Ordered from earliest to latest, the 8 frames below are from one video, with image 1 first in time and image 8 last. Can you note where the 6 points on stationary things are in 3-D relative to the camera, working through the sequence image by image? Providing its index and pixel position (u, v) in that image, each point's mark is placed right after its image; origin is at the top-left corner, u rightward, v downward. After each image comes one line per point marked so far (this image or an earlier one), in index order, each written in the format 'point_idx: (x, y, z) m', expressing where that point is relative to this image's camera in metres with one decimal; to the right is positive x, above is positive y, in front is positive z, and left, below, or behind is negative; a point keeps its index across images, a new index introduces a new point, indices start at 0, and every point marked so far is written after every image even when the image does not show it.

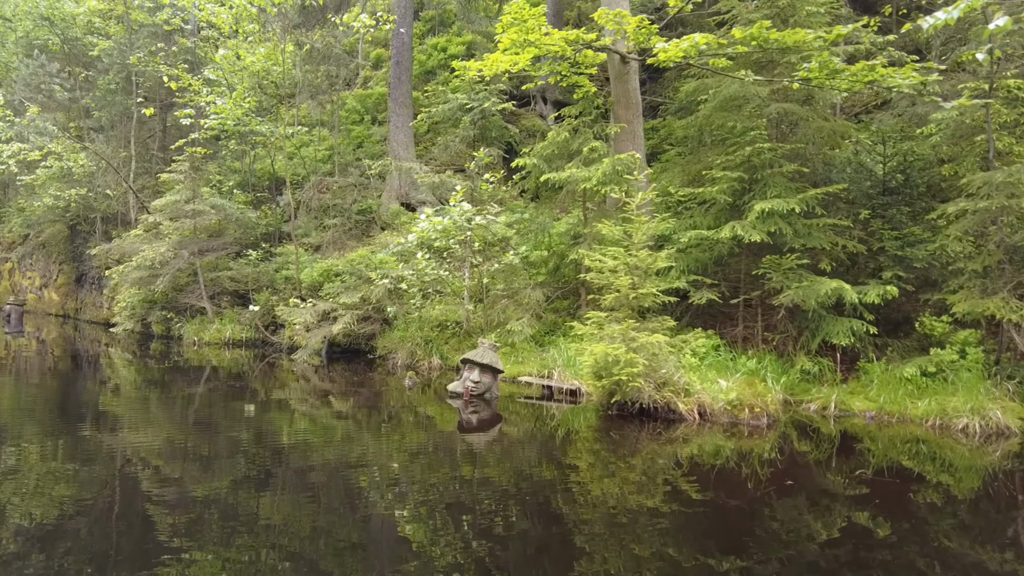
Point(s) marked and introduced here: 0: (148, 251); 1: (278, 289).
0: (-5.9, +0.6, +10.9) m
1: (-3.9, 0.0, +11.2) m
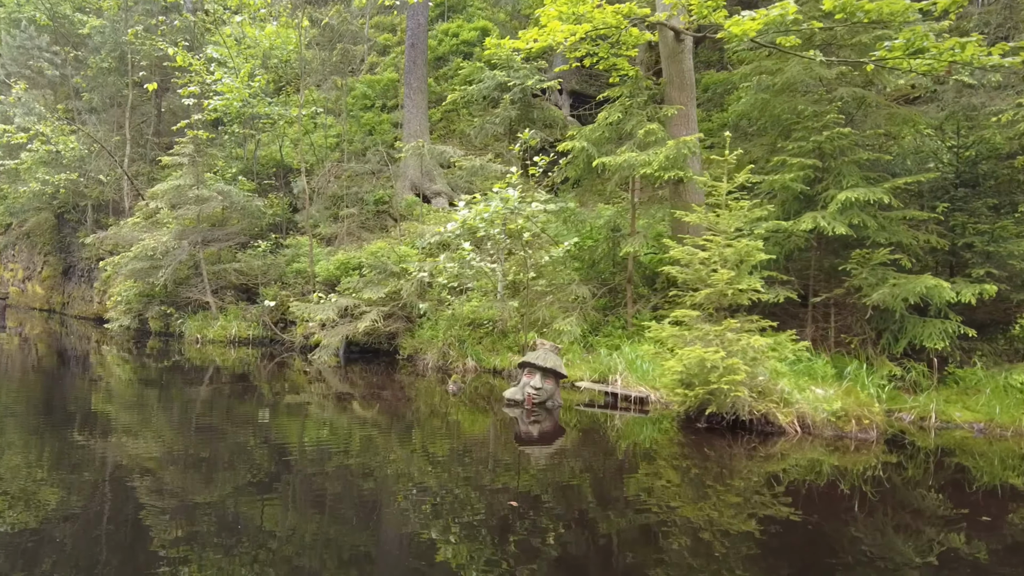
0: (-5.5, +0.7, +10.0) m
1: (-3.5, +0.1, +10.4) m
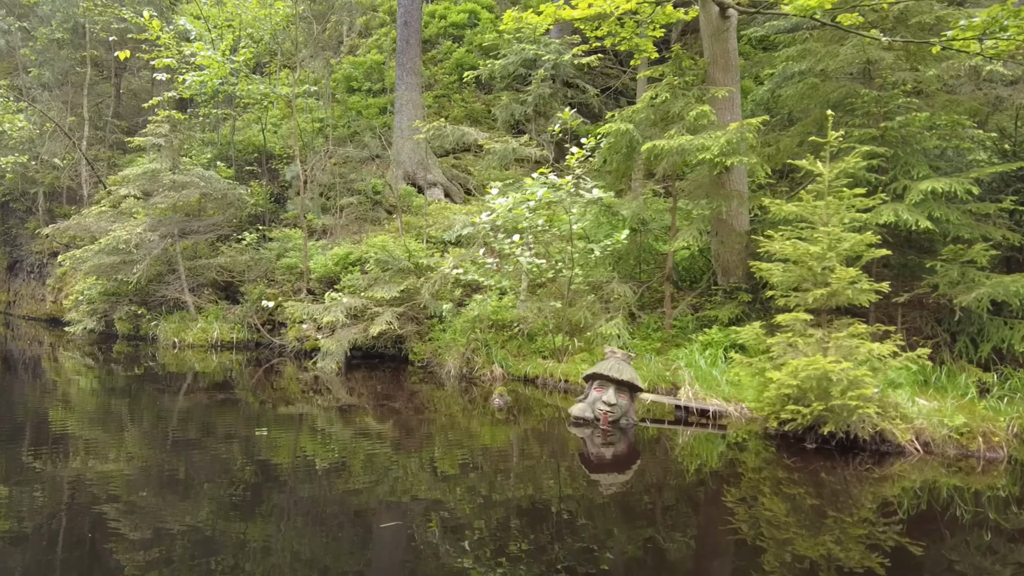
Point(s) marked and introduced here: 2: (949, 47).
0: (-5.3, +0.8, +8.9) m
1: (-3.3, +0.1, +9.4) m
2: (+4.3, +2.4, +6.5) m
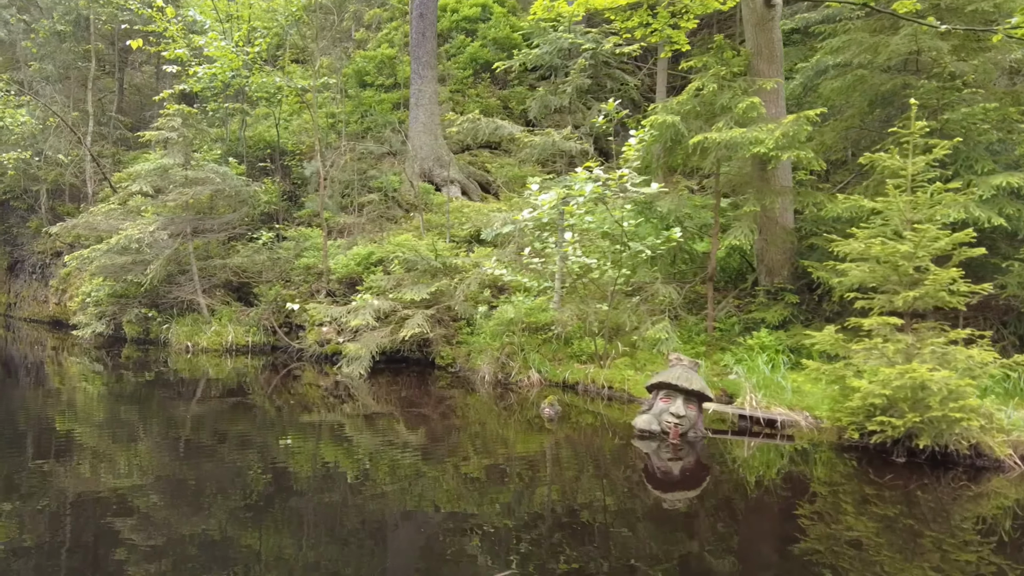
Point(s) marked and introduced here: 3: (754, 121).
0: (-4.9, +0.8, +8.5) m
1: (-3.0, +0.1, +9.0) m
2: (+4.7, +2.4, +6.2) m
3: (+2.3, +1.6, +6.3) m
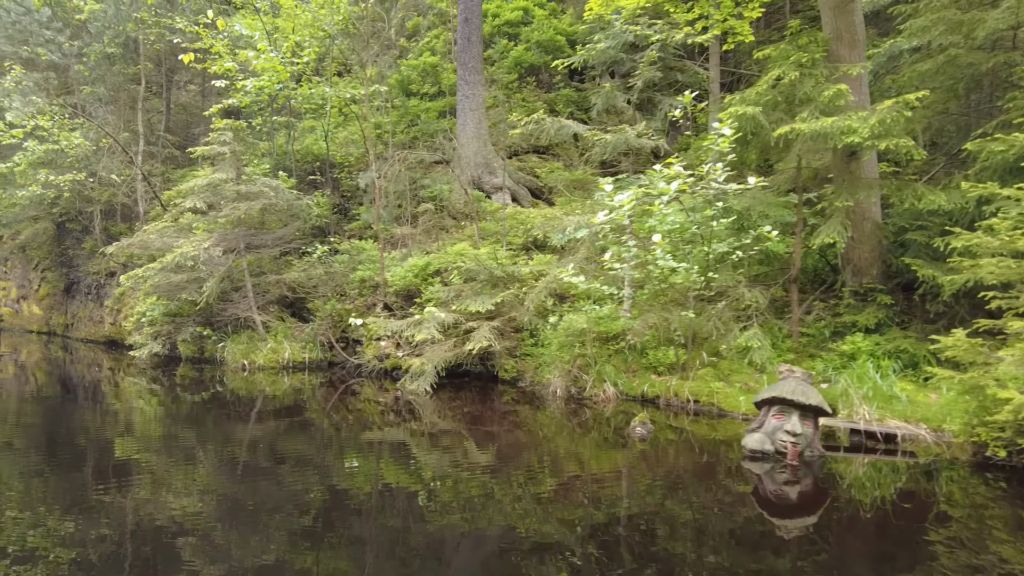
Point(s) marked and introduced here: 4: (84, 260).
0: (-4.2, +0.5, +8.4) m
1: (-2.2, -0.1, +8.8) m
2: (+5.3, +2.4, +5.6) m
3: (+2.9, +1.6, +5.8) m
4: (-8.7, +0.6, +13.4) m
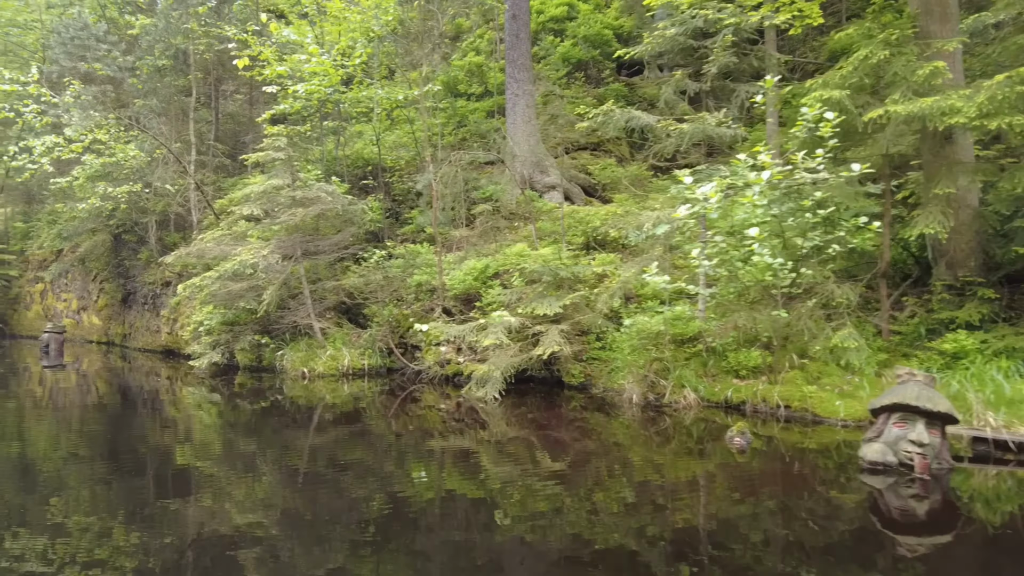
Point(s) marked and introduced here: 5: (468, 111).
0: (-3.4, +0.4, +8.3) m
1: (-1.4, -0.2, +8.6) m
2: (+5.8, +2.5, +5.0) m
3: (+3.5, +1.6, +5.4) m
4: (-7.7, +0.4, +13.5) m
5: (-0.8, +3.2, +11.7) m
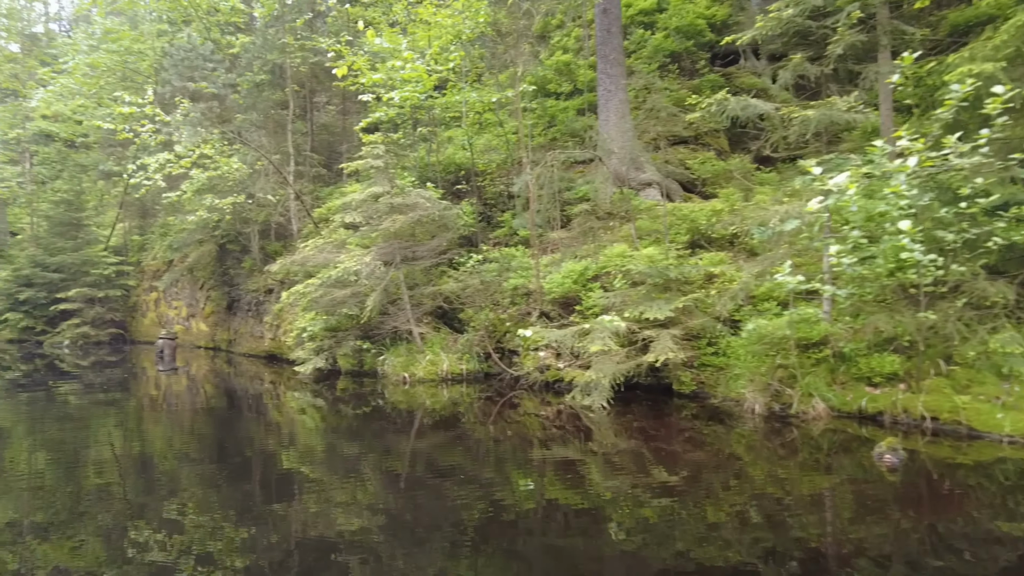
0: (-2.2, +0.3, +8.4) m
1: (-0.1, -0.2, +8.5) m
2: (+6.5, +2.6, +4.0) m
3: (+4.3, +1.7, +4.7) m
4: (-5.8, +0.2, +14.1) m
5: (+0.8, +3.1, +11.5) m
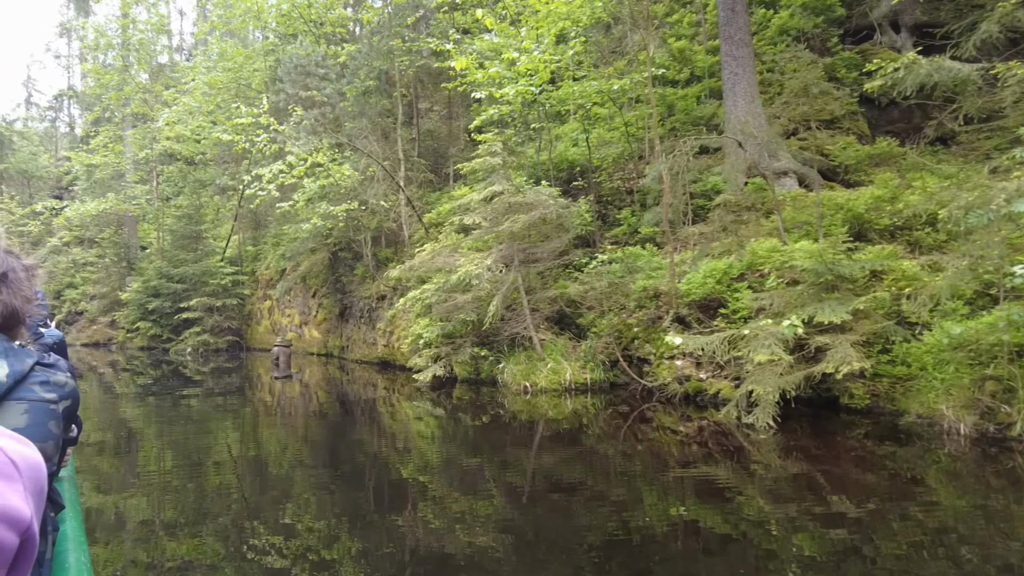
0: (-0.6, +0.3, +8.0) m
1: (+1.4, -0.2, +7.8) m
2: (+7.3, +2.7, +2.5) m
3: (+5.3, +1.7, +3.5) m
4: (-3.4, +0.1, +14.2) m
5: (+2.7, +3.1, +10.7) m
